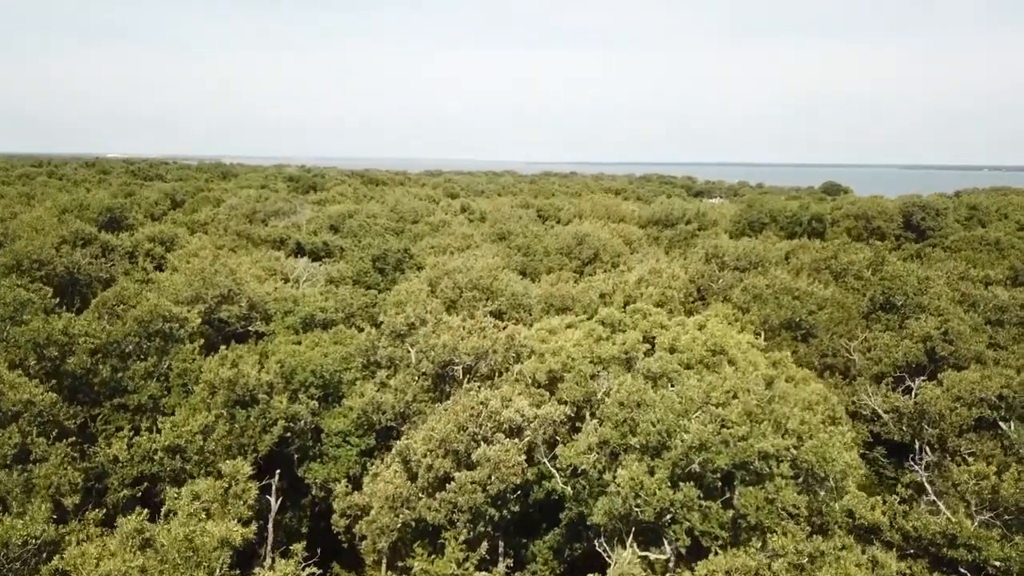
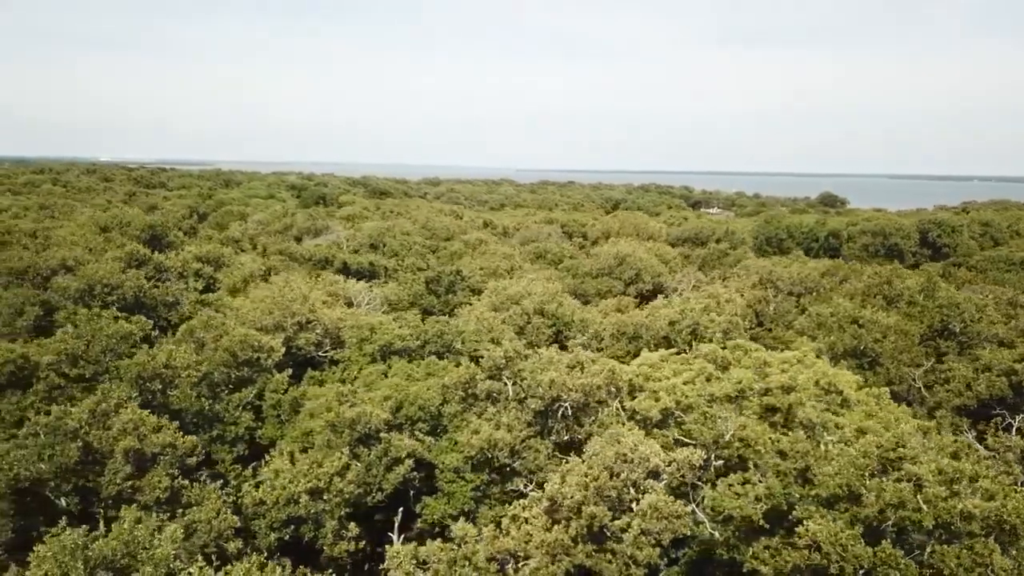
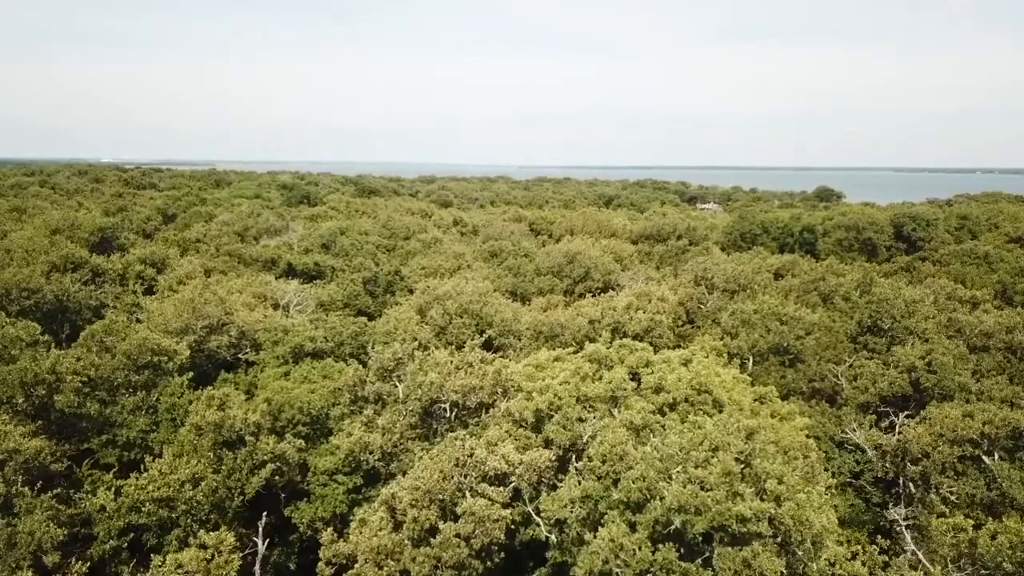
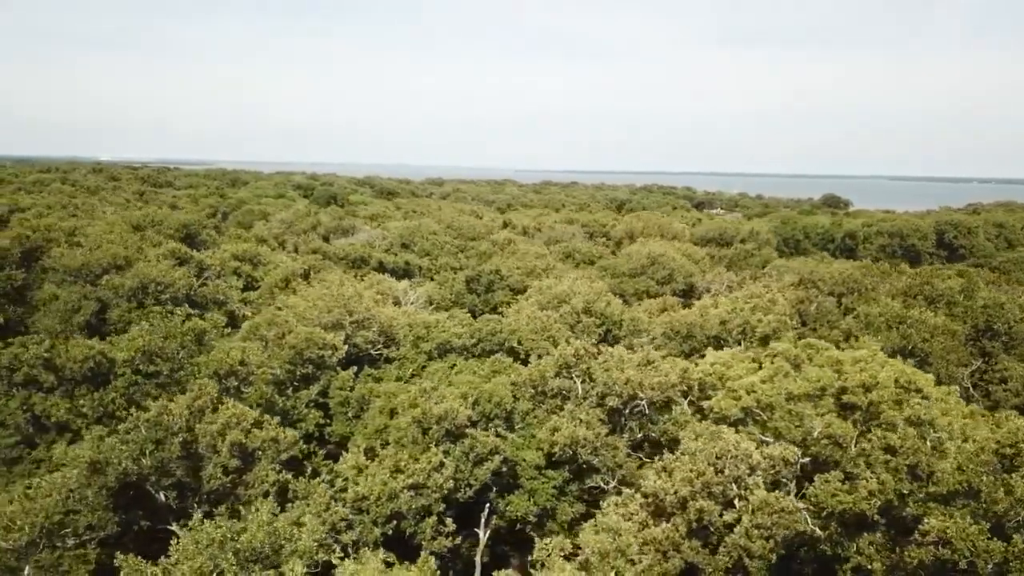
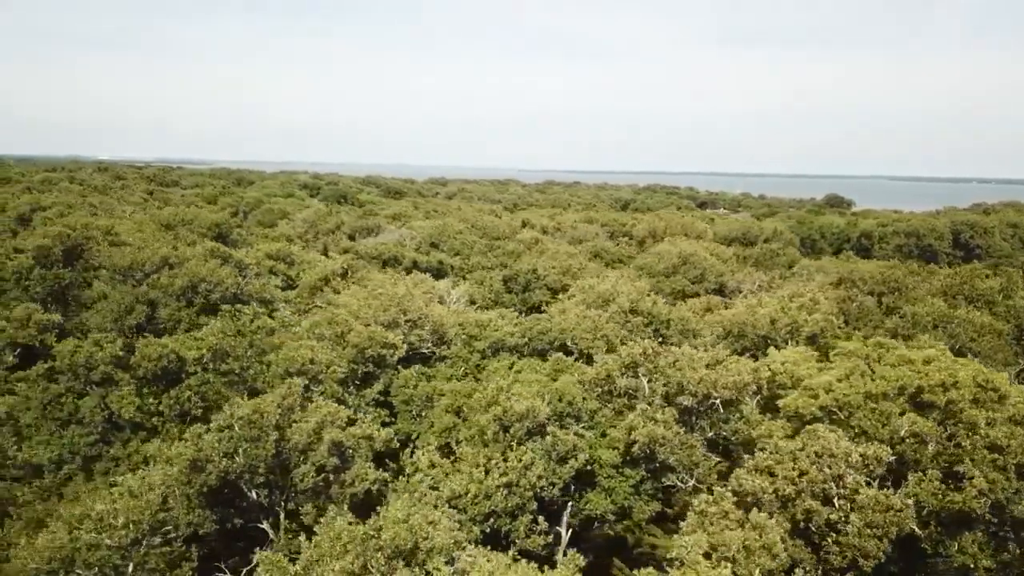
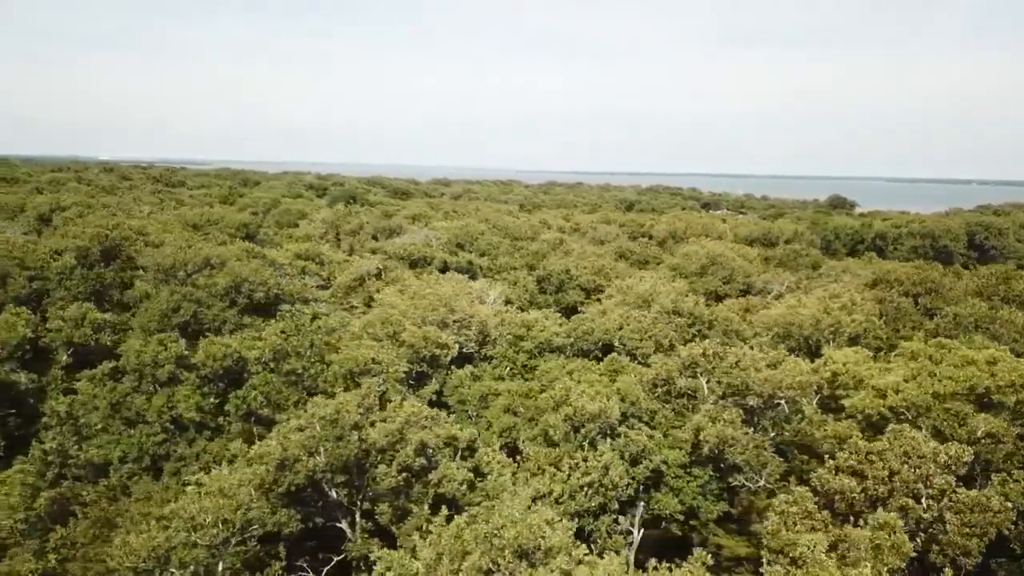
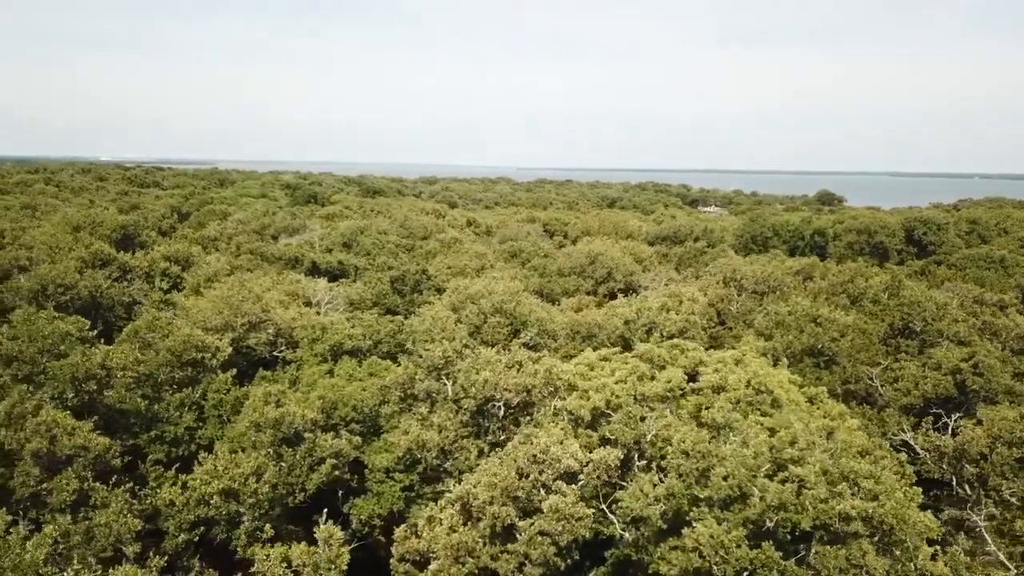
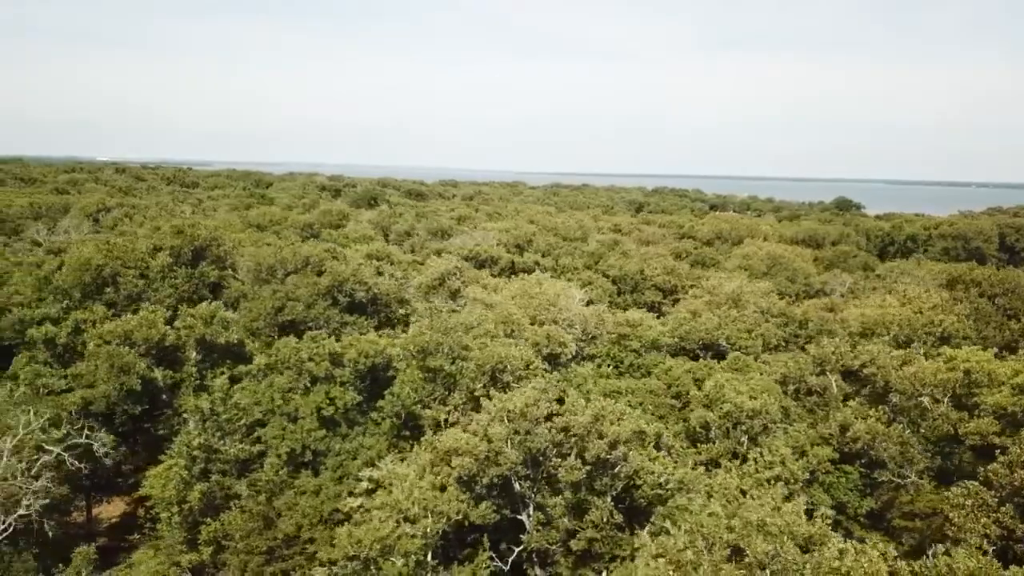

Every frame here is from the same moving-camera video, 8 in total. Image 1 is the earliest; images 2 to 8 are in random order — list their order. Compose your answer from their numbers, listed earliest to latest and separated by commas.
3, 7, 2, 4, 5, 6, 8
